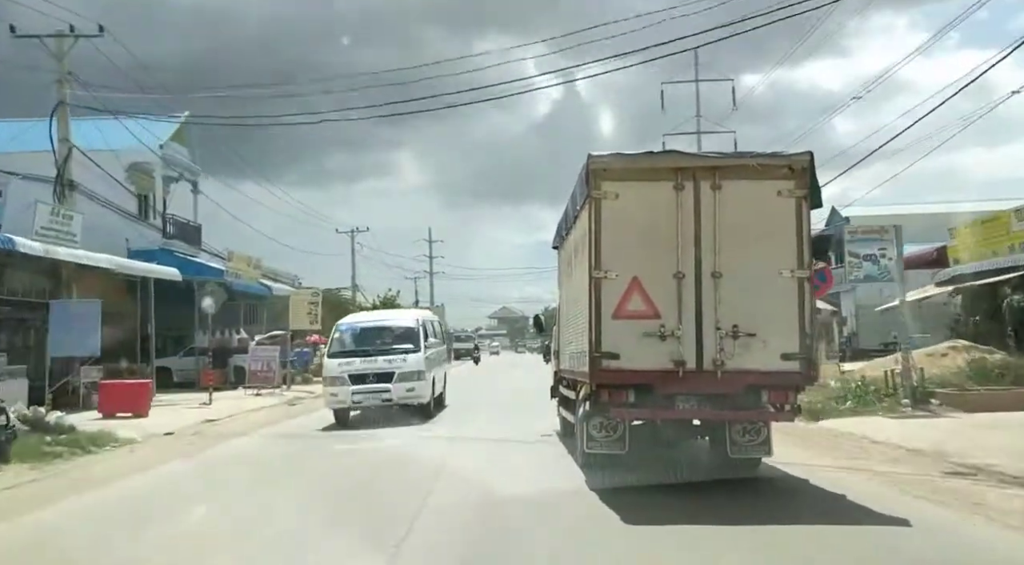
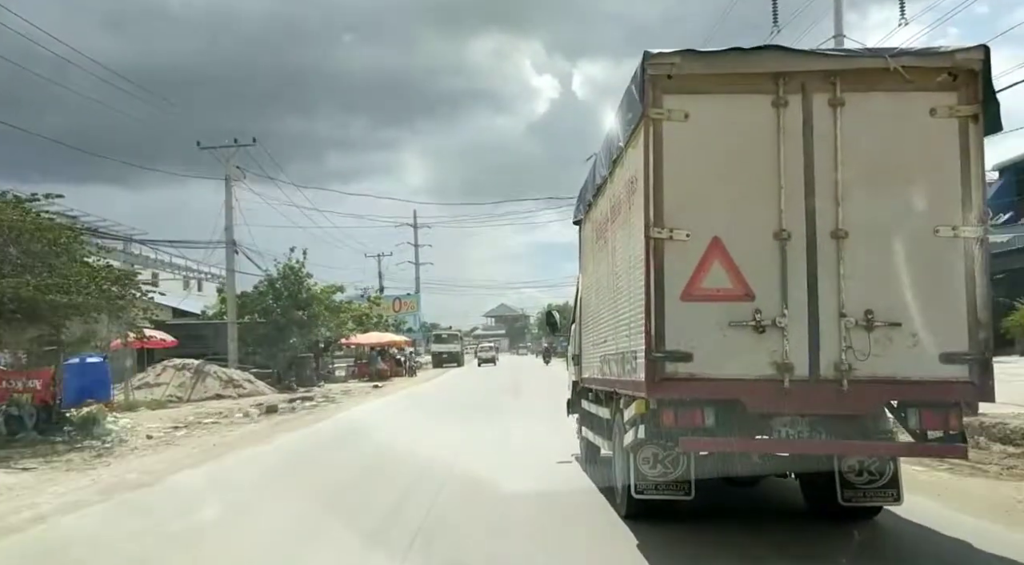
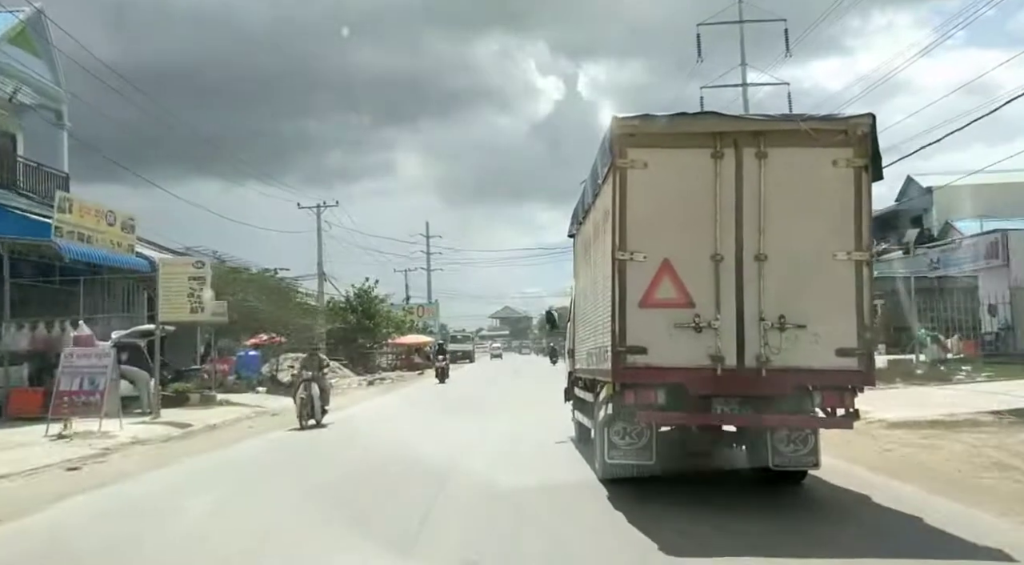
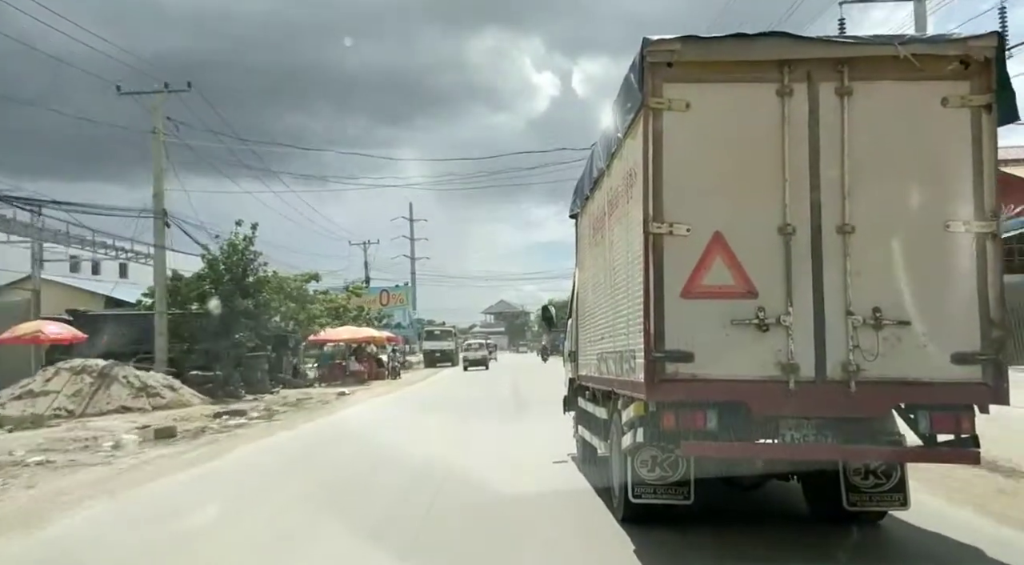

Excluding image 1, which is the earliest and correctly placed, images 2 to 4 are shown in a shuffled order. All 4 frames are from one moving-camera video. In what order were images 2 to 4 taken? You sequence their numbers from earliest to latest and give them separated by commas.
3, 2, 4
